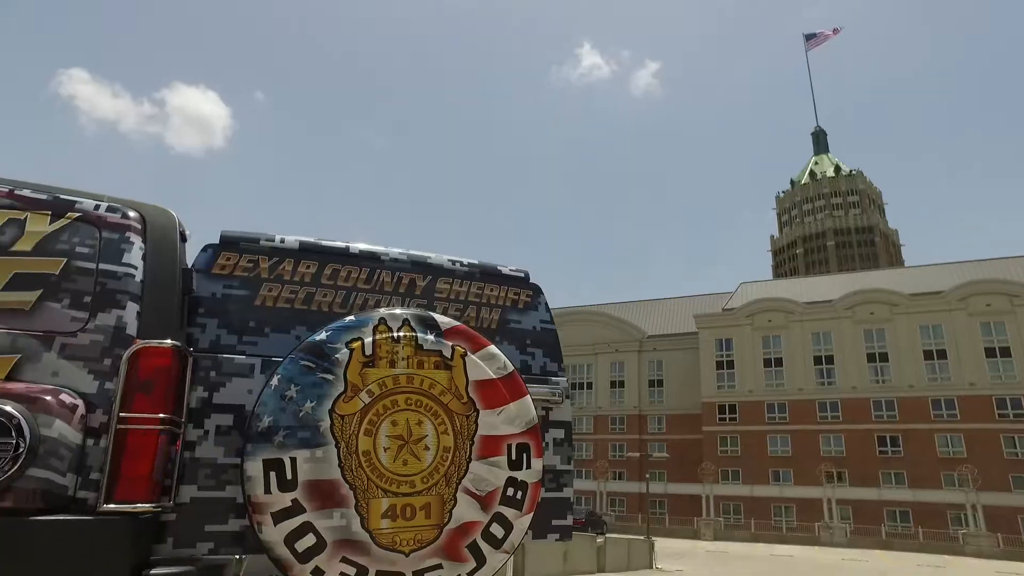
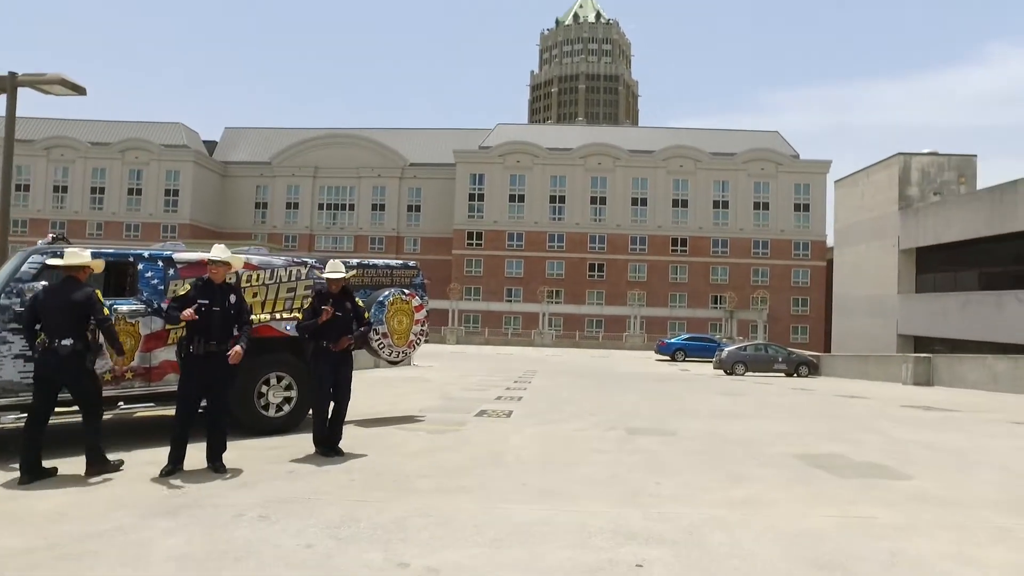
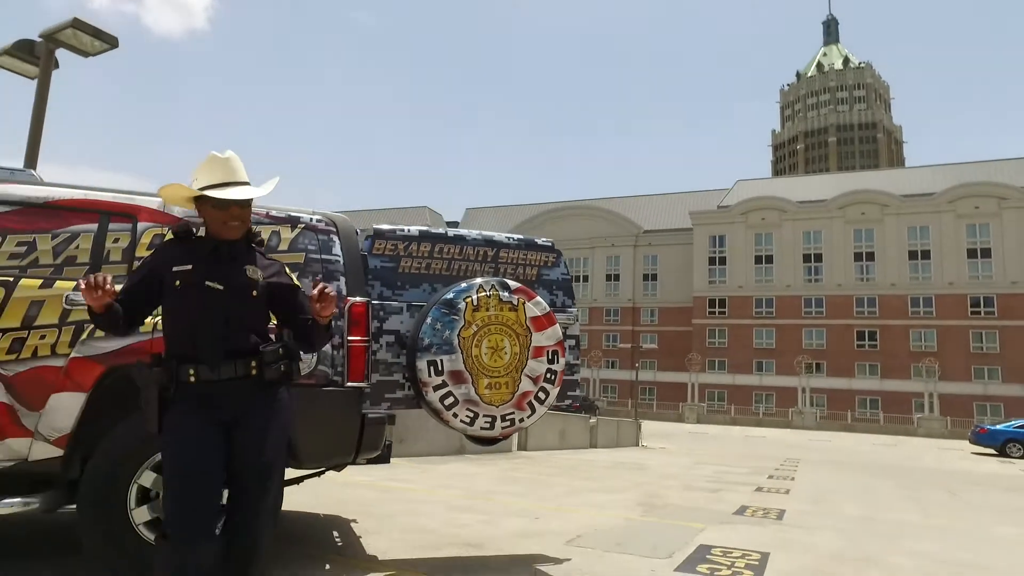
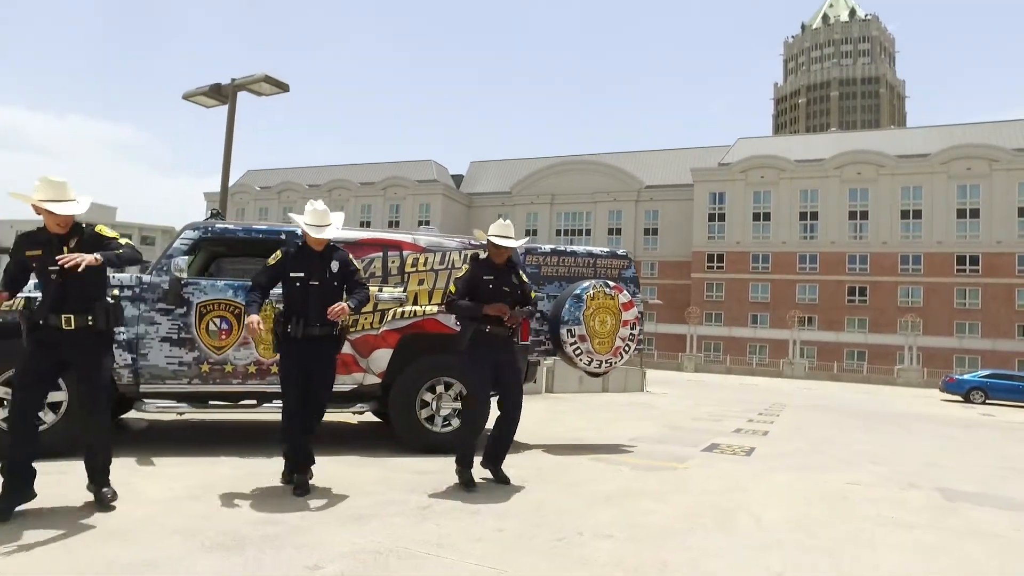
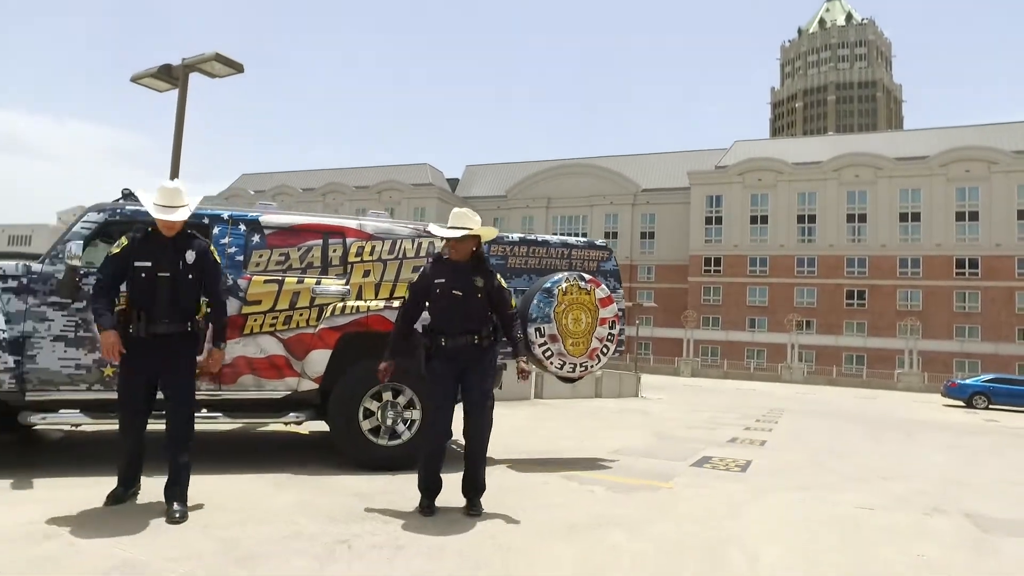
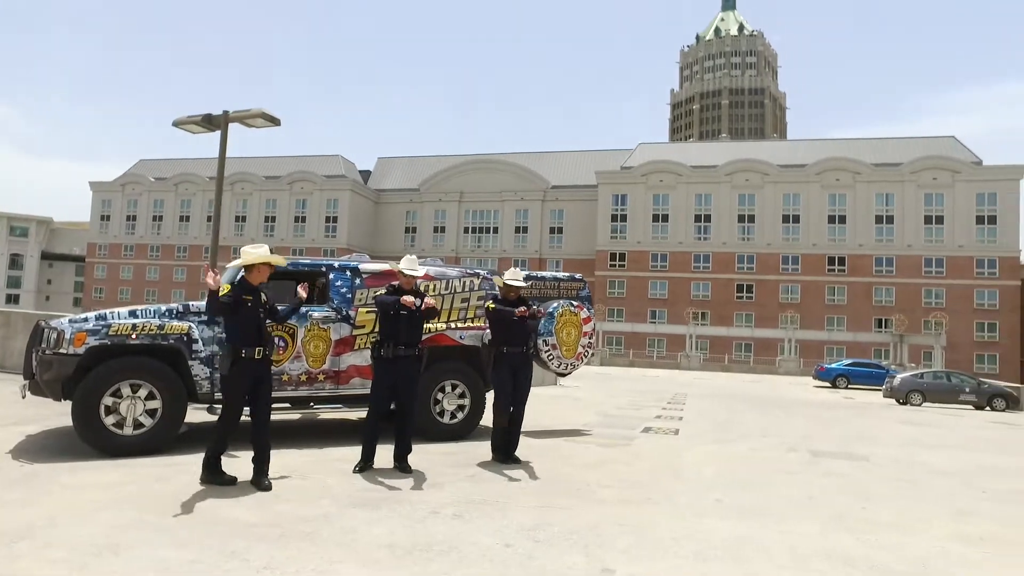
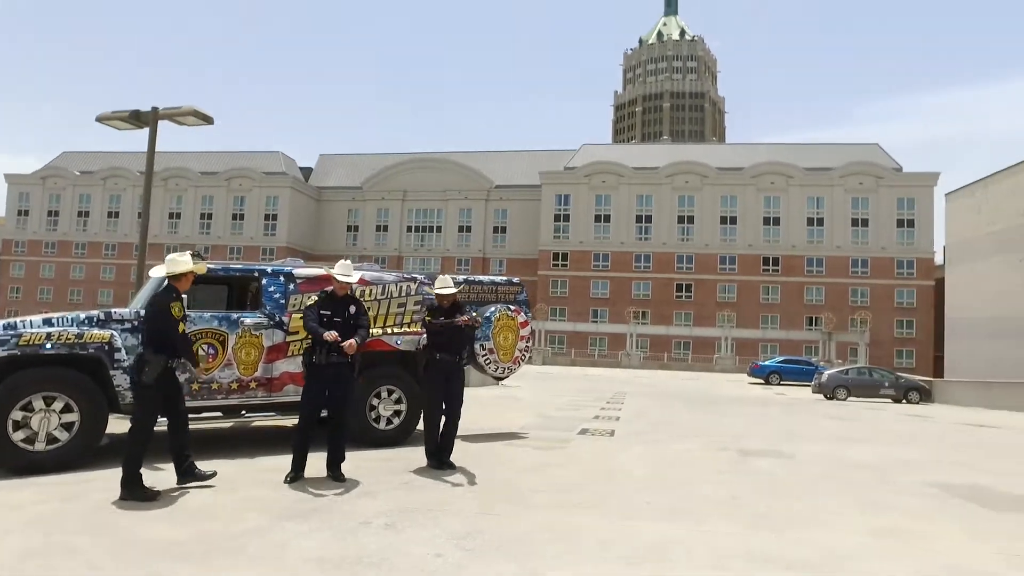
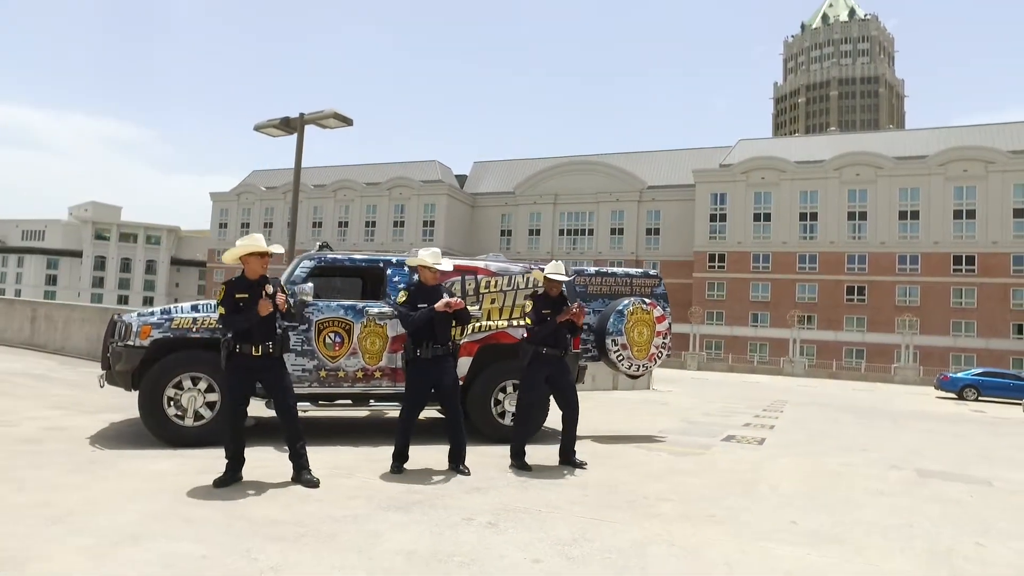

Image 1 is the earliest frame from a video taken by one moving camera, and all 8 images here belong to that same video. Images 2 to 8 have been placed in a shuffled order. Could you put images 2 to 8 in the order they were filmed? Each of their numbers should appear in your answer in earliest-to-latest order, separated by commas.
3, 5, 4, 8, 6, 7, 2
